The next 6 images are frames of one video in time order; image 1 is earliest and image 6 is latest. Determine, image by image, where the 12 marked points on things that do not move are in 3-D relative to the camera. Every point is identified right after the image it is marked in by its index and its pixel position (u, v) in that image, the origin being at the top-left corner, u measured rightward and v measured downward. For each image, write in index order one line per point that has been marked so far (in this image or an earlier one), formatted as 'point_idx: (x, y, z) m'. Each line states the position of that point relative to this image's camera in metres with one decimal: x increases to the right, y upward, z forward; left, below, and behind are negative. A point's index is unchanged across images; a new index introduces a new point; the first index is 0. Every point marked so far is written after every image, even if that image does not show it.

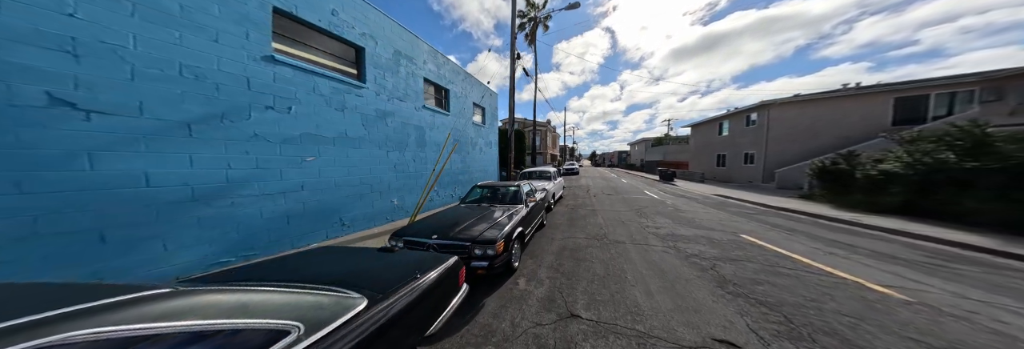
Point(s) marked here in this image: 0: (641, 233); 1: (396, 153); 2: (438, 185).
0: (+3.9, -1.8, +6.6) m
1: (-3.2, +0.6, +6.1) m
2: (-2.8, -0.3, +8.5) m
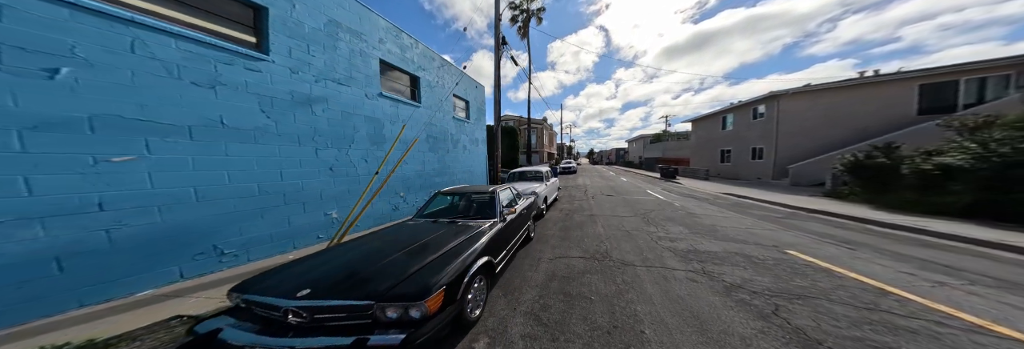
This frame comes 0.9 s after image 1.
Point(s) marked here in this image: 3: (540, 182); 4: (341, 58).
0: (+3.3, -1.7, +5.2) m
1: (-3.8, +0.5, +4.6) m
2: (-3.4, -0.4, +7.0) m
3: (+1.3, -0.3, +9.2) m
4: (-3.9, +2.6, +5.0) m
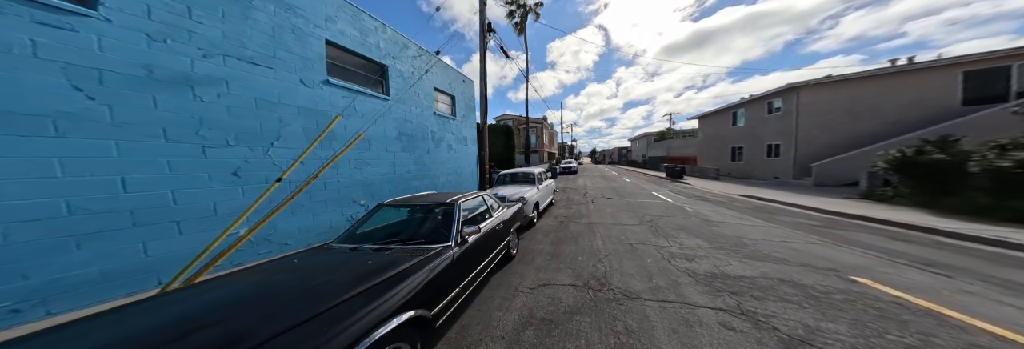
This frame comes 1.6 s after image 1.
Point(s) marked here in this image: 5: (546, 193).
0: (+2.8, -1.7, +4.0) m
1: (-4.3, +0.4, +3.5) m
2: (-3.9, -0.5, +5.9) m
3: (+0.8, -0.4, +8.0) m
4: (-4.4, +2.5, +3.9) m
5: (+1.4, -0.8, +8.7) m
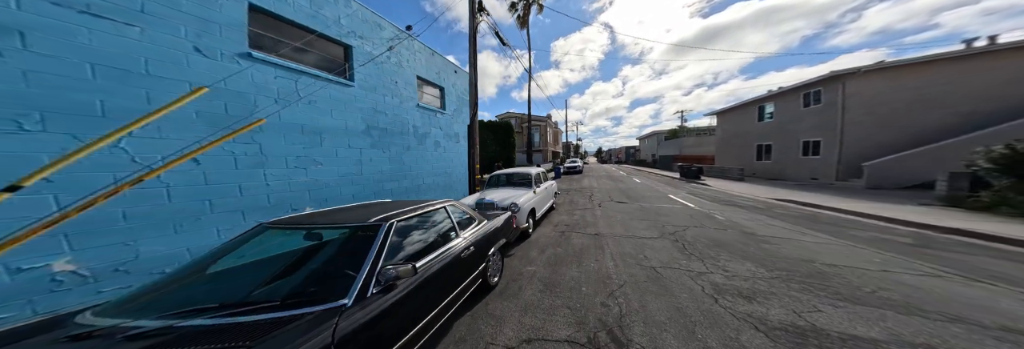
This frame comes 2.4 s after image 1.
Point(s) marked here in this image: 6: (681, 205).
0: (+2.4, -1.7, +2.6) m
1: (-4.7, +0.4, +2.3) m
2: (-4.2, -0.6, +4.7) m
3: (+0.5, -0.4, +6.7) m
4: (-4.8, +2.5, +2.7) m
5: (+1.1, -0.8, +7.4) m
6: (+5.4, -1.0, +7.0) m
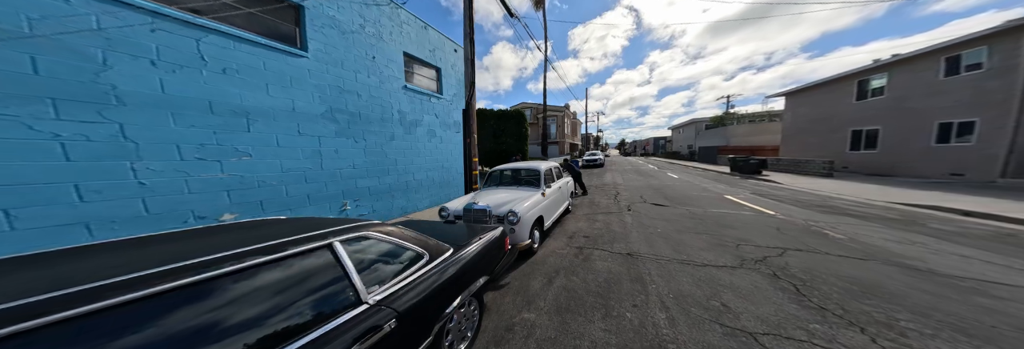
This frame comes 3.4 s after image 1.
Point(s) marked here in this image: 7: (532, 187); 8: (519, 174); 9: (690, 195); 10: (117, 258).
0: (+2.1, -1.6, +0.8) m
1: (-5.1, +0.5, +1.1) m
2: (-4.4, -0.5, +3.4) m
3: (+0.5, -0.3, +5.0) m
4: (-5.1, +2.6, +1.5) m
5: (+1.2, -0.6, +5.7) m
6: (+5.4, -0.8, +4.9) m
7: (+0.5, -0.3, +5.0) m
8: (+0.1, 0.0, +5.6) m
9: (+5.8, -0.7, +7.2) m
10: (-2.1, -0.4, +1.1) m
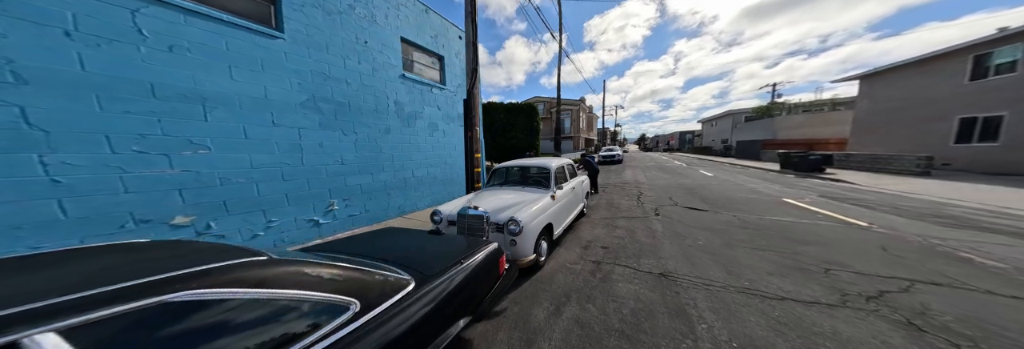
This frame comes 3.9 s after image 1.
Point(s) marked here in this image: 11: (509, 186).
0: (+1.9, -1.6, -0.1) m
1: (-5.3, +0.5, +0.6) m
2: (-4.4, -0.4, +2.9) m
3: (+0.6, -0.2, +4.2) m
4: (-5.3, +2.6, +1.0) m
5: (+1.3, -0.6, +4.8) m
6: (+5.5, -0.8, +3.7) m
7: (+0.5, -0.2, +4.2) m
8: (+0.2, +0.1, +4.8) m
9: (+6.0, -0.6, +6.0) m
10: (-2.3, -0.4, +0.5) m
11: (-0.1, -0.2, +4.5) m
